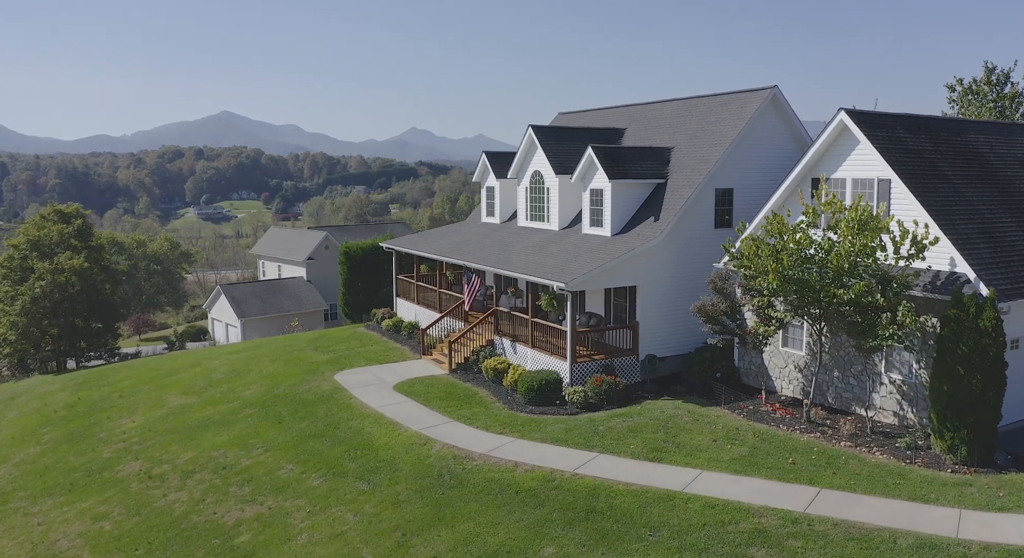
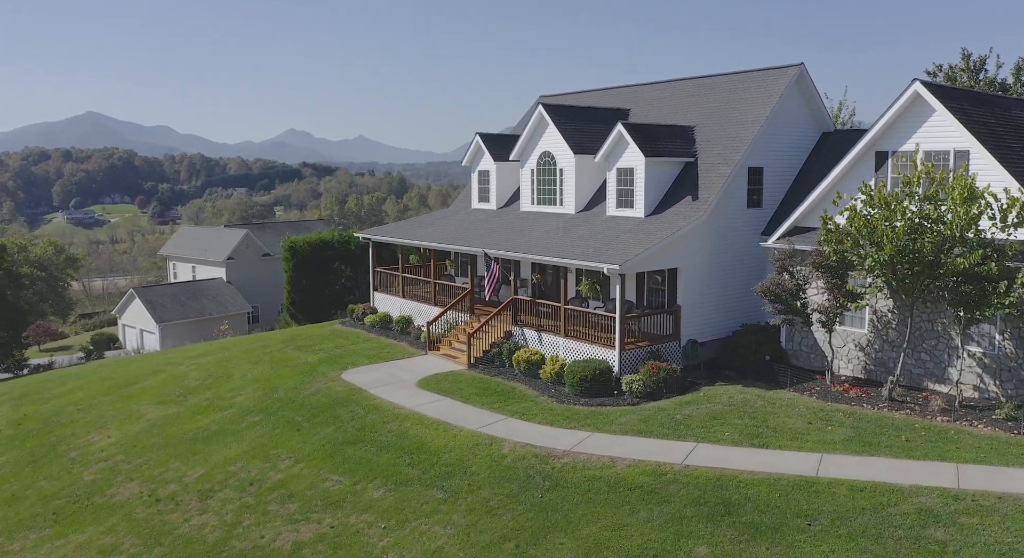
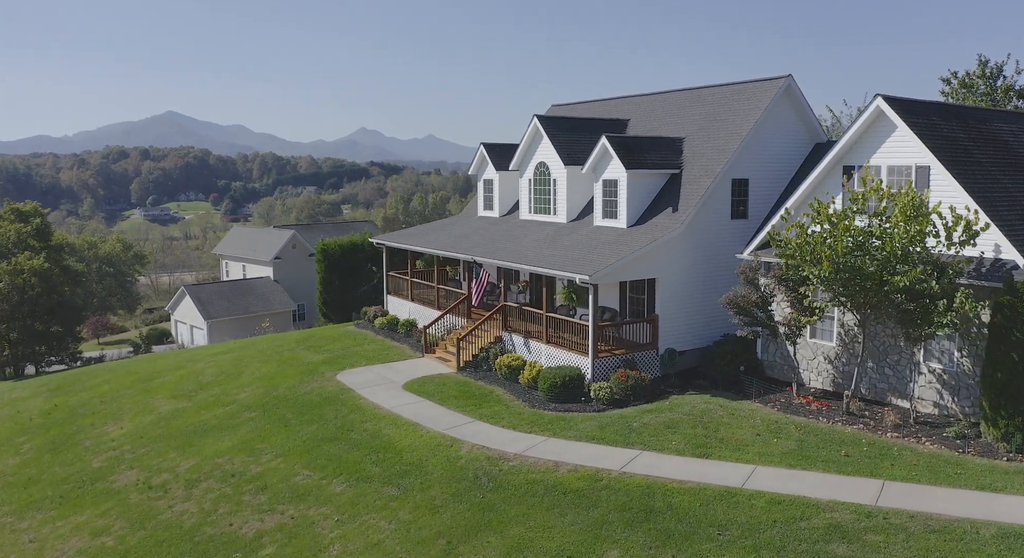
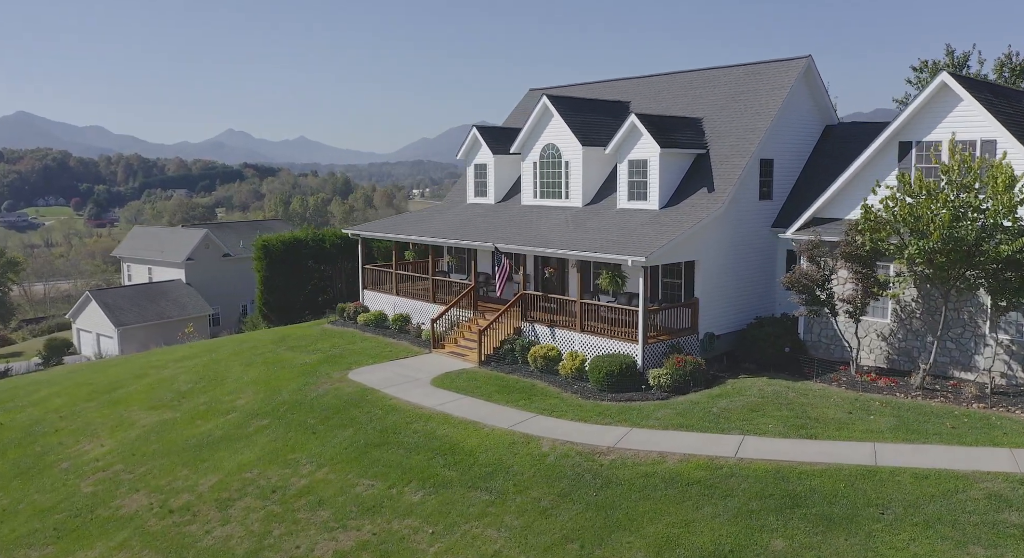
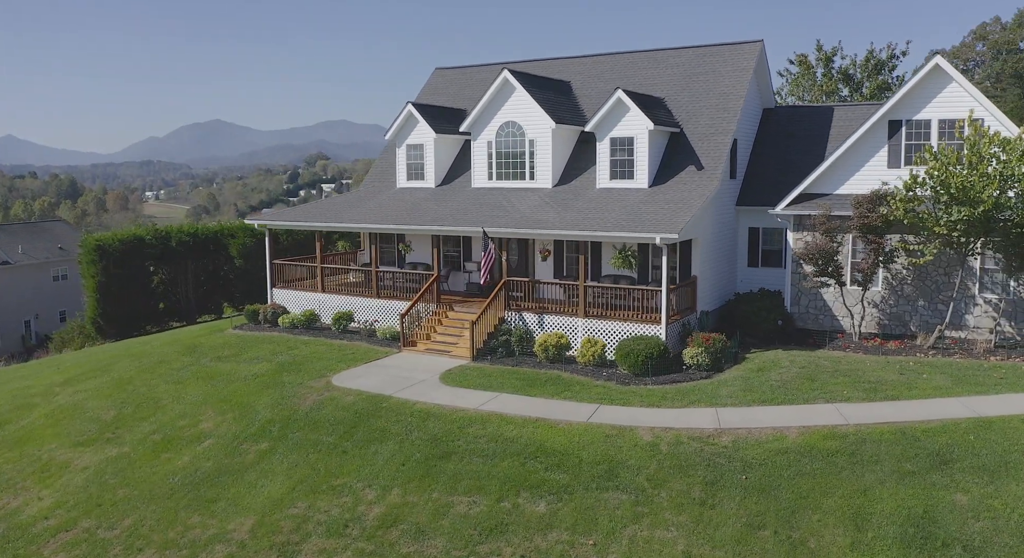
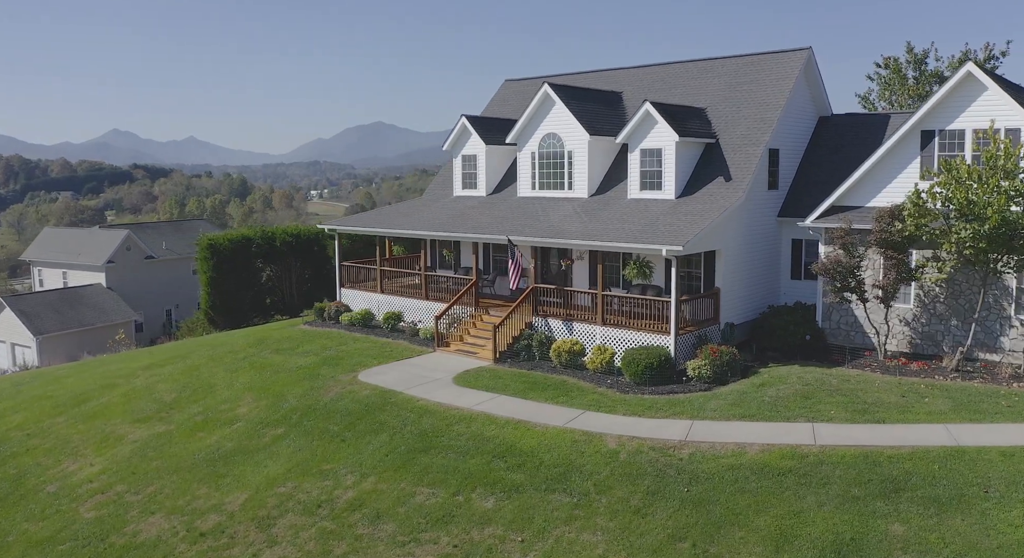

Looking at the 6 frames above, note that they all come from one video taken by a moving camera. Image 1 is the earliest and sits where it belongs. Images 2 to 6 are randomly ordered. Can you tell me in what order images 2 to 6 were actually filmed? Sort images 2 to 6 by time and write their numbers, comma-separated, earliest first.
3, 2, 4, 6, 5
